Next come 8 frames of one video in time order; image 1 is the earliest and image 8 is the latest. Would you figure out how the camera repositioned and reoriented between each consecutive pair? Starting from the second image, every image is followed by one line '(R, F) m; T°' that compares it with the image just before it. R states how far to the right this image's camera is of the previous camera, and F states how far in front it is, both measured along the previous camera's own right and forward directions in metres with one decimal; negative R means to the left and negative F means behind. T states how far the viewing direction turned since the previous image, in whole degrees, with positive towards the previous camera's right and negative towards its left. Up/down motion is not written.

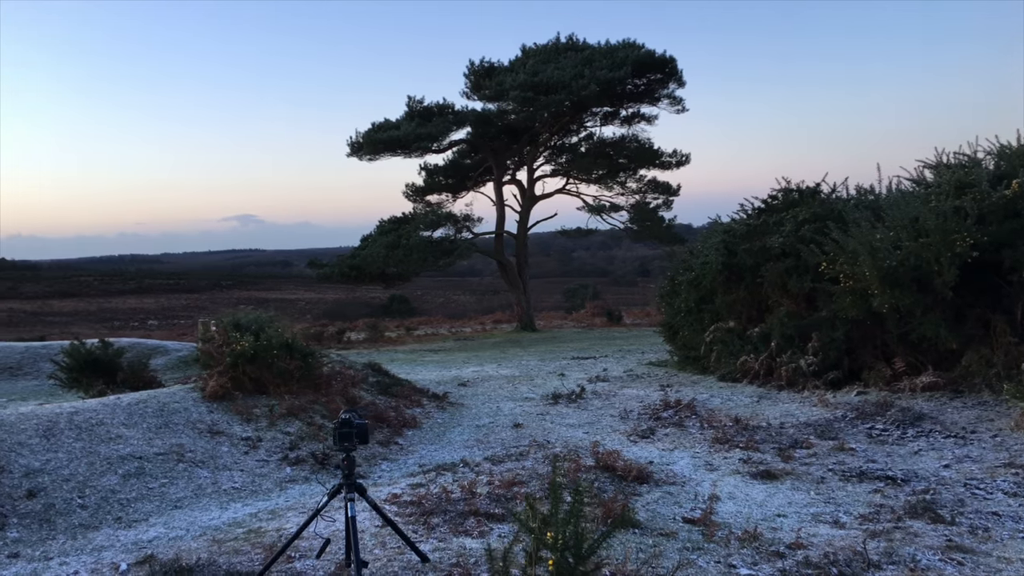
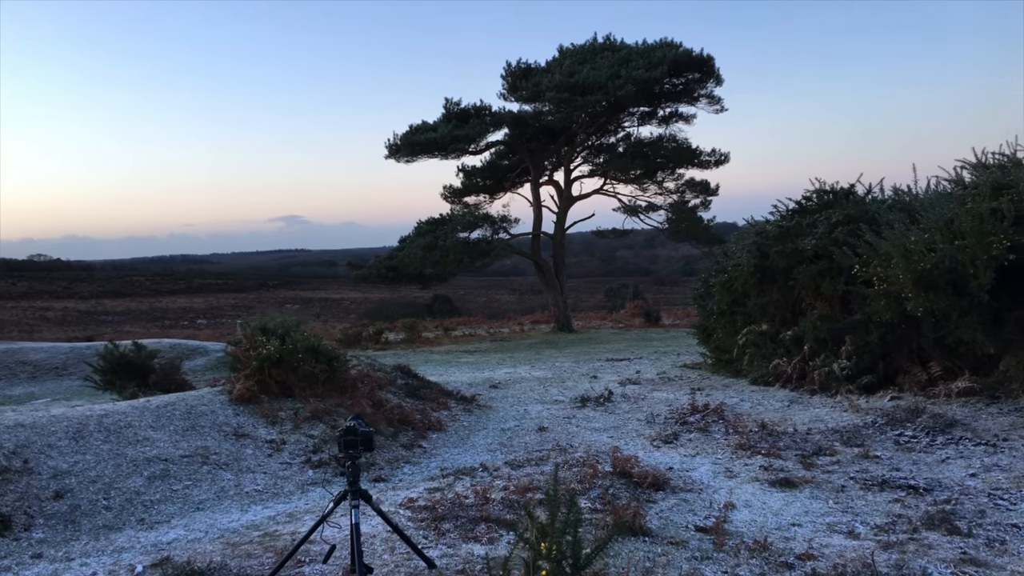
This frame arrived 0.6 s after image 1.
(+0.2, 0.0) m; -3°
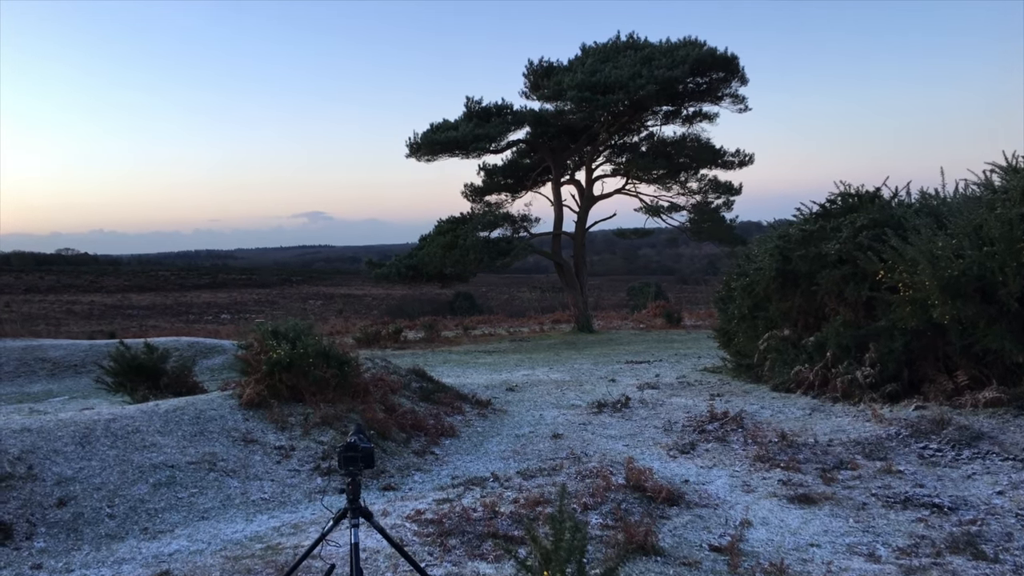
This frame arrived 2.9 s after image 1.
(+0.1, +0.1) m; -2°
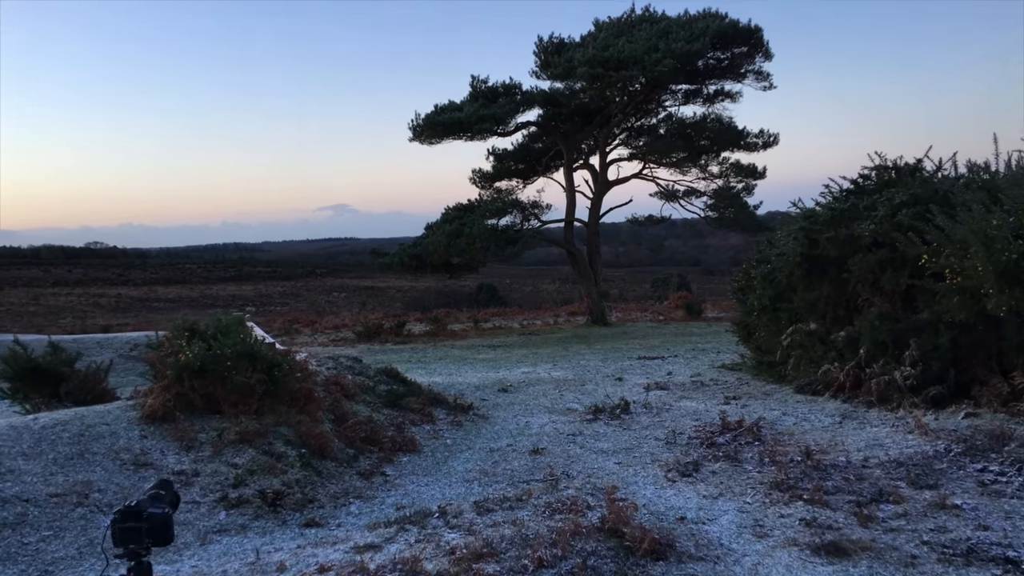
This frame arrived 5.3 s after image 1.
(+0.5, +1.3) m; -2°
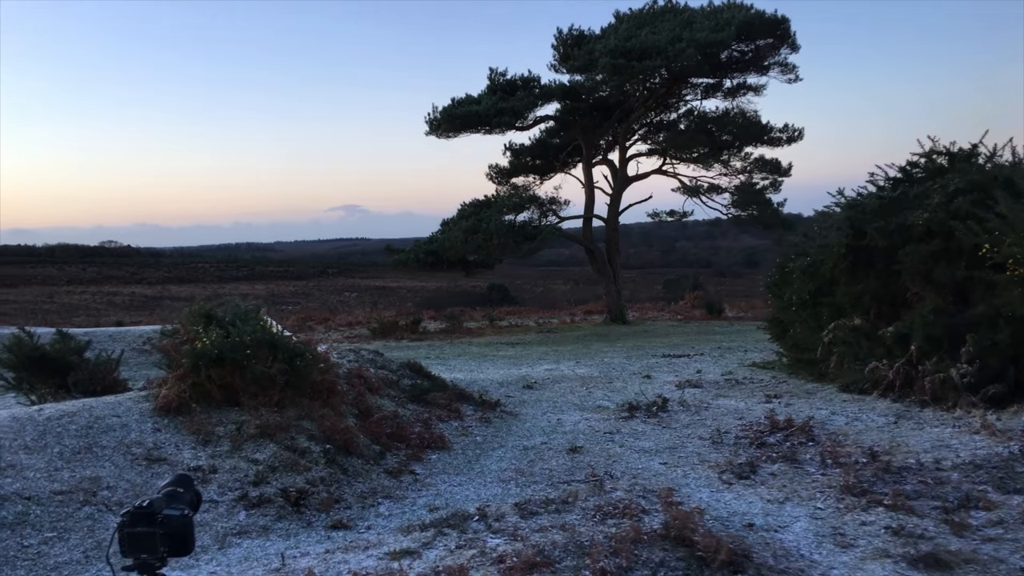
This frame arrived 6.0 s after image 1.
(-0.2, +0.5) m; -1°
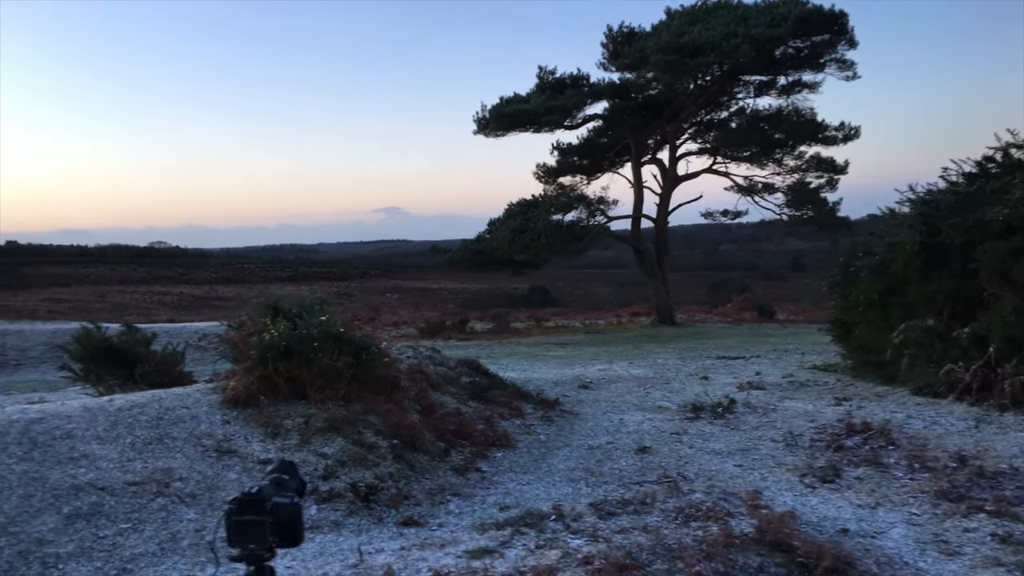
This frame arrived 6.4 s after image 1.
(-0.2, +0.1) m; -3°
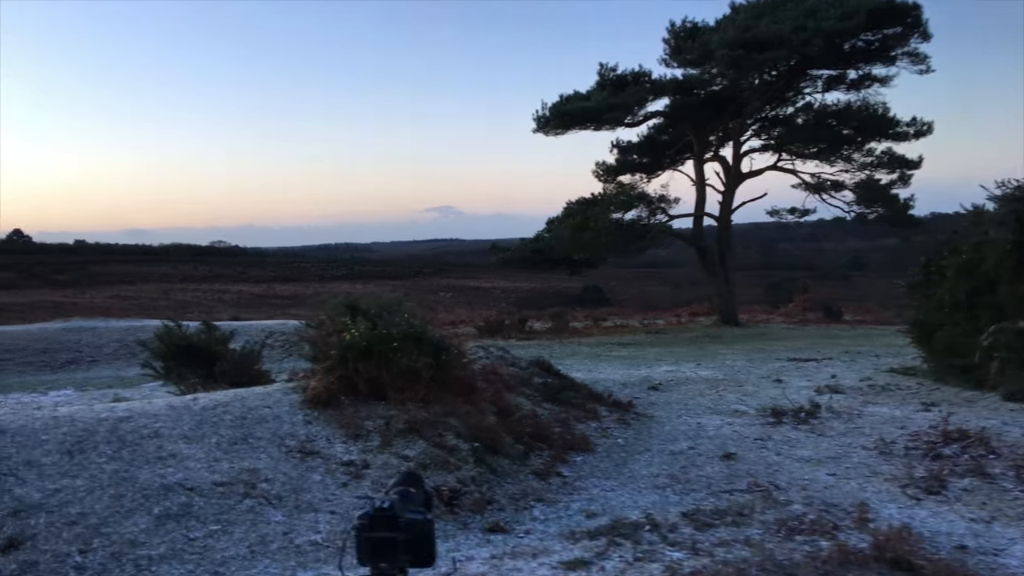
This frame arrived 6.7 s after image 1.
(-0.2, +0.2) m; -4°
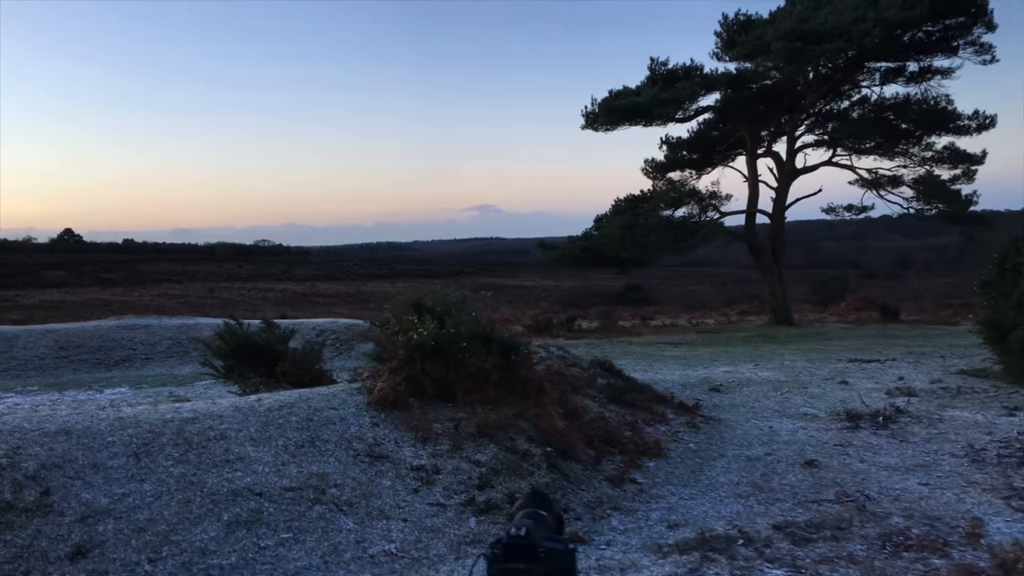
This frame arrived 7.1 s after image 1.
(-0.2, +0.2) m; -3°
